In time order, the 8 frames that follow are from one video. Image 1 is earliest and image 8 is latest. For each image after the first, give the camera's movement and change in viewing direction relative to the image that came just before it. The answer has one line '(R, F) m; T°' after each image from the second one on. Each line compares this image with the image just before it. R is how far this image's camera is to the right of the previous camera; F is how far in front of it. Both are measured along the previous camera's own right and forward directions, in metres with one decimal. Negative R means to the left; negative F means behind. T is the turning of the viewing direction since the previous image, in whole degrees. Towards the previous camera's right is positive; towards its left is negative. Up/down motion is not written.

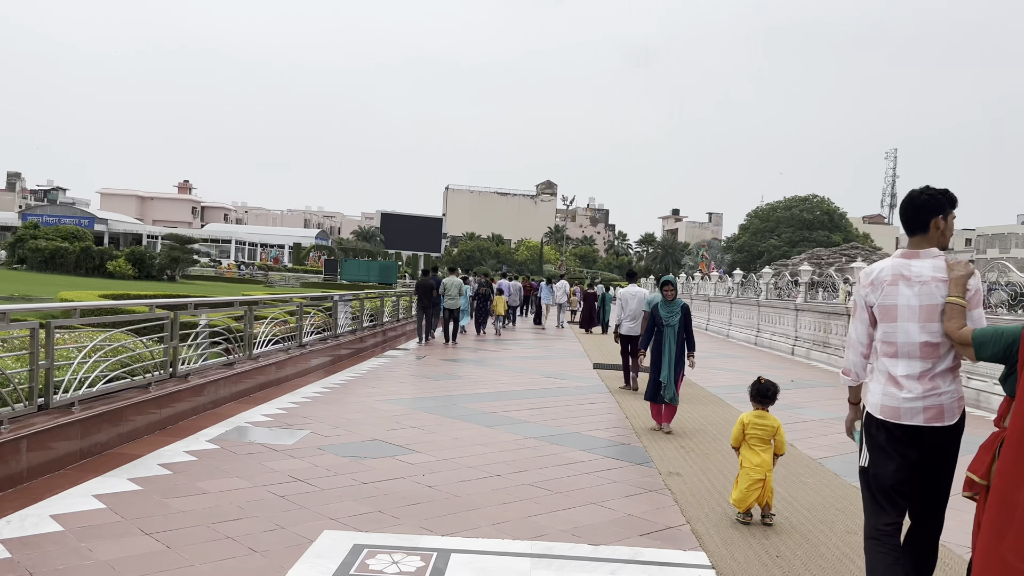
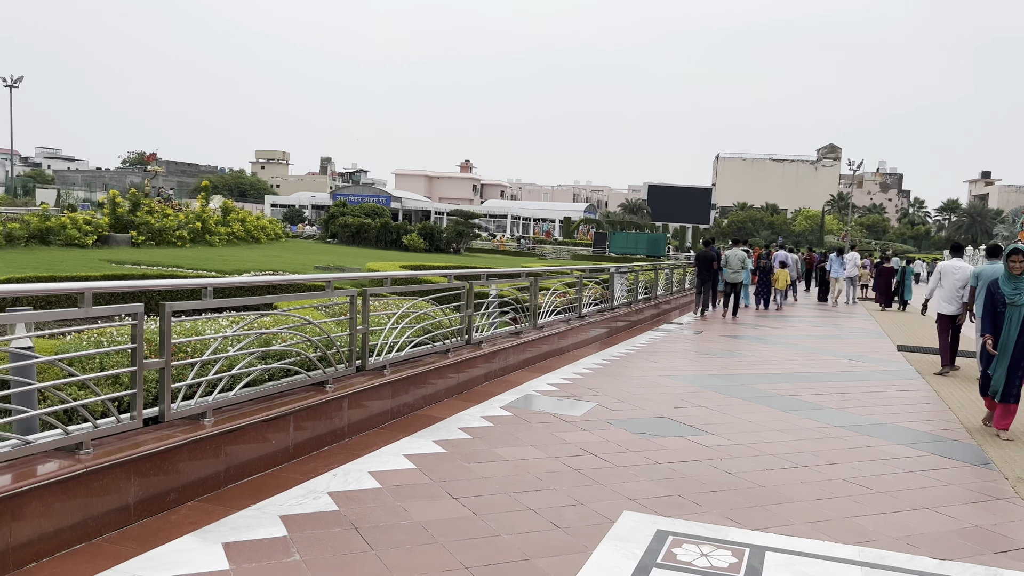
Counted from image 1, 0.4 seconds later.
(-0.3, +0.3) m; -19°
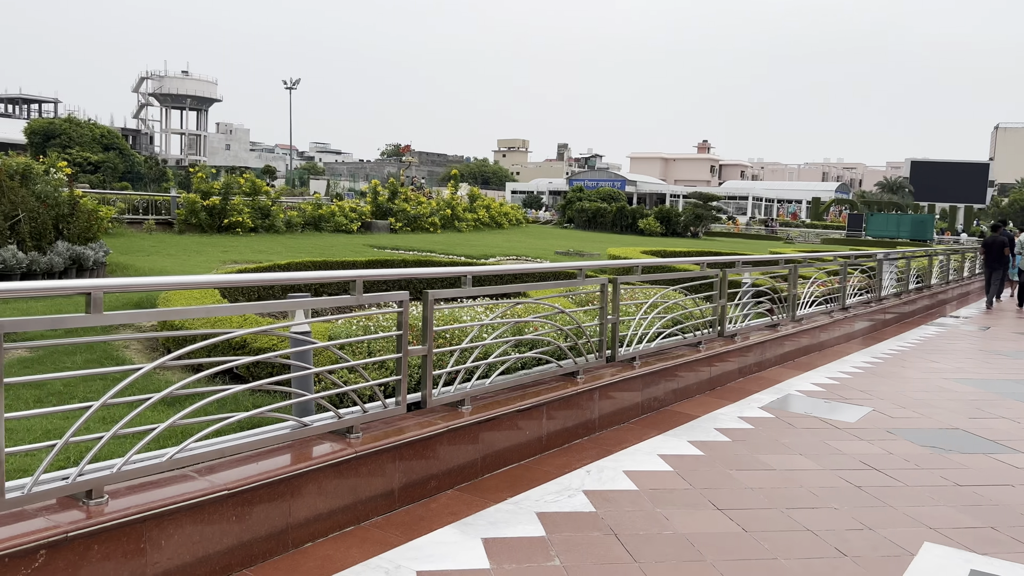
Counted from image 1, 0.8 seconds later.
(-0.2, +0.3) m; -16°
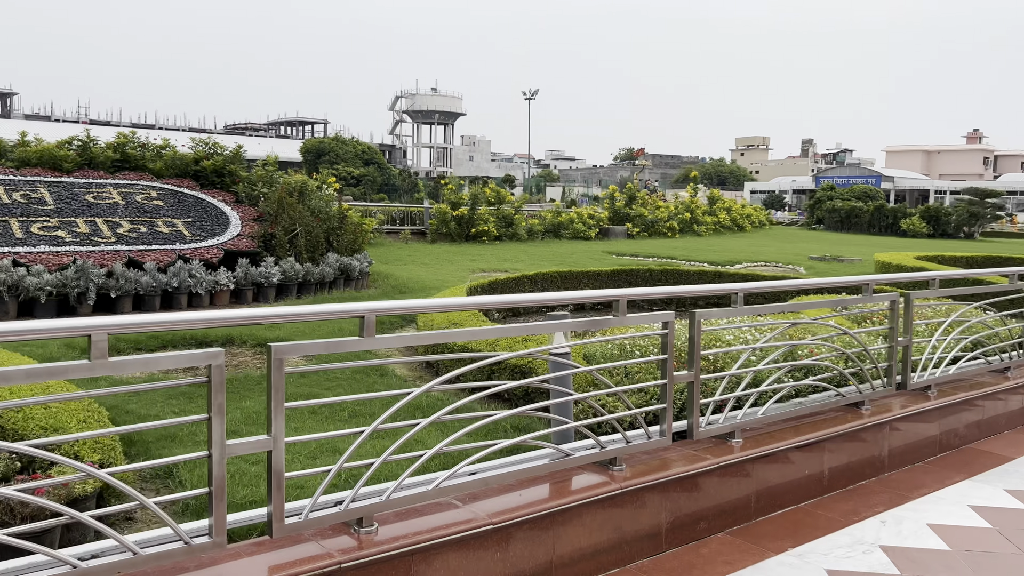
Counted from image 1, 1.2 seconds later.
(-0.2, +0.3) m; -16°
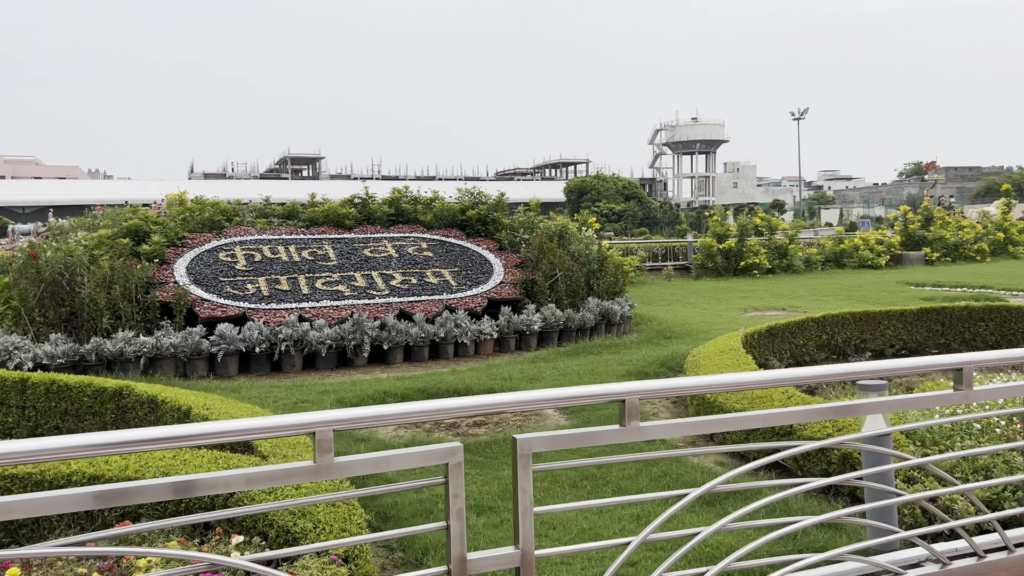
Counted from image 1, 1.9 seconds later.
(-0.1, +0.6) m; -18°
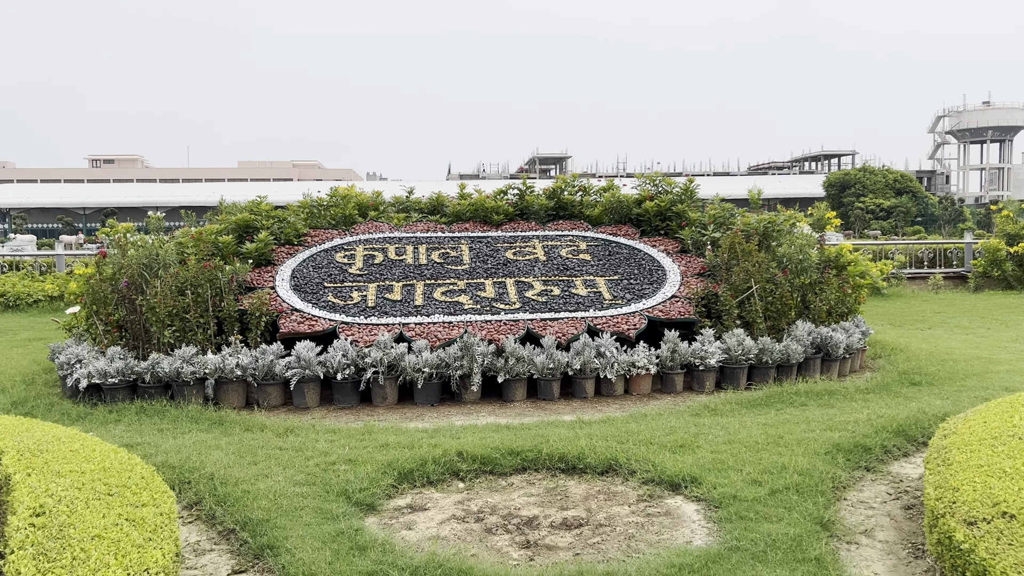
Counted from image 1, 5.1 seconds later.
(+0.6, +2.1) m; -17°
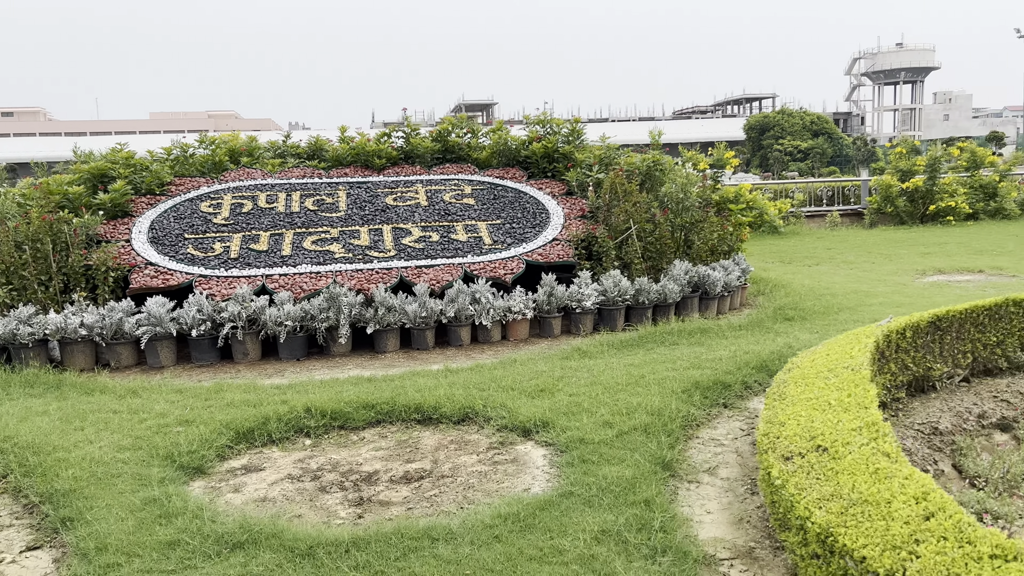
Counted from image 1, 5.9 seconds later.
(+0.4, +0.2) m; +5°
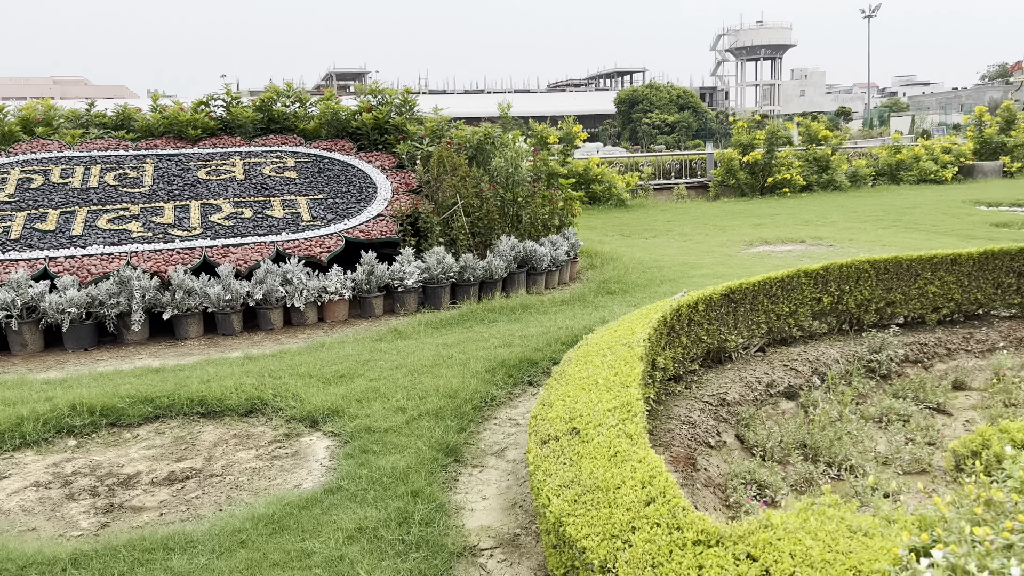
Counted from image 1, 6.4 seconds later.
(+0.4, +0.1) m; +8°
